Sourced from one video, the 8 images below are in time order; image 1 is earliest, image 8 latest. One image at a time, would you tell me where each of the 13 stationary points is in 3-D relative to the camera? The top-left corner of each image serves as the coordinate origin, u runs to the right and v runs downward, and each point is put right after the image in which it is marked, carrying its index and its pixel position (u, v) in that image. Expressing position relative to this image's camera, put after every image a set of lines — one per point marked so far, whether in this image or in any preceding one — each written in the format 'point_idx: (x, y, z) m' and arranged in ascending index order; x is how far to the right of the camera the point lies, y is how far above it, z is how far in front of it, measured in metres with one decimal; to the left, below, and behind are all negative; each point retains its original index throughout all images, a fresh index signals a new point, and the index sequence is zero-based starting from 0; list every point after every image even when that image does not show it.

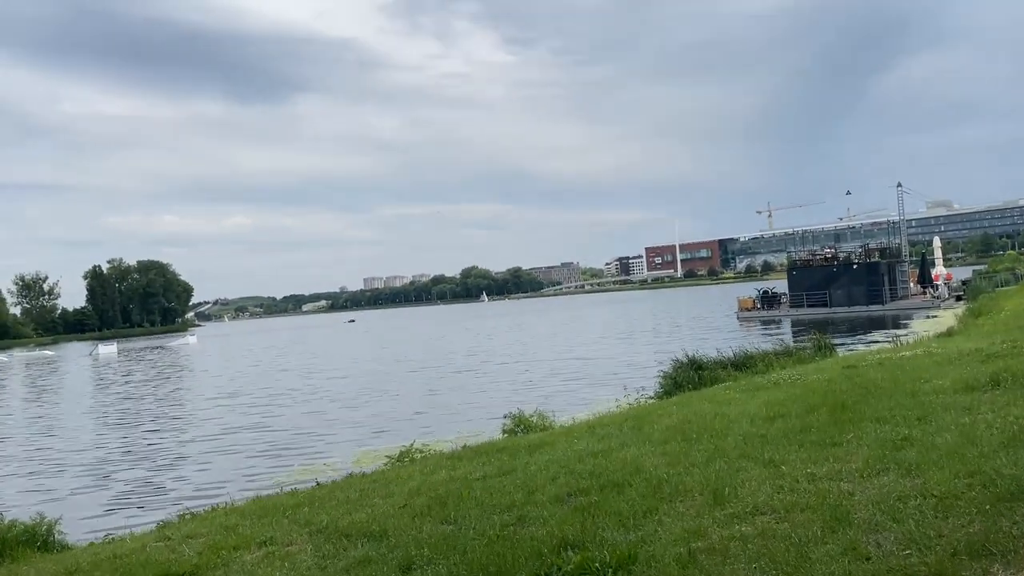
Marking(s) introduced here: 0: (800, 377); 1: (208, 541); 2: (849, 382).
0: (+6.1, -1.9, +18.5) m
1: (-3.5, -2.9, +9.9) m
2: (+6.3, -1.8, +16.1) m
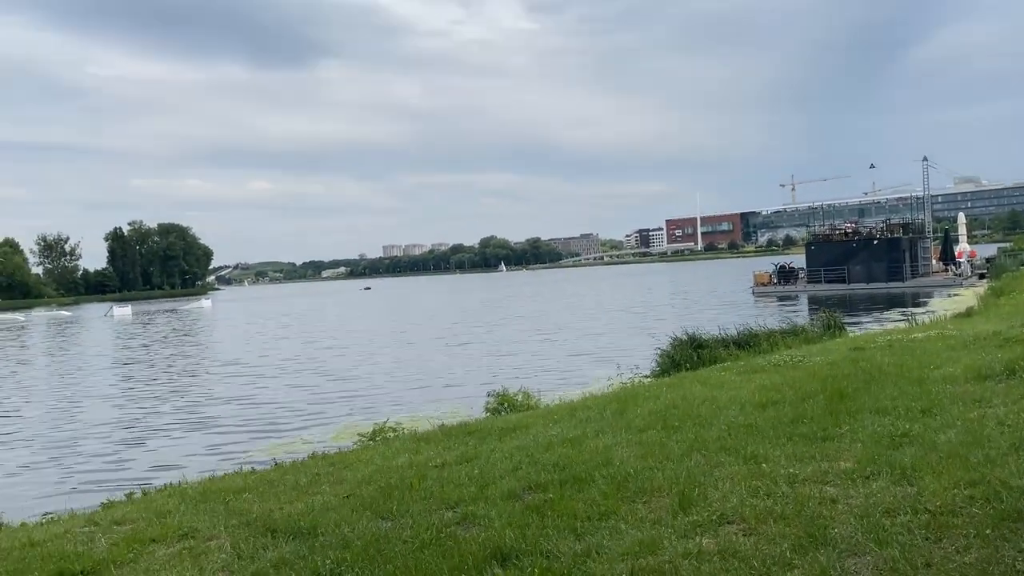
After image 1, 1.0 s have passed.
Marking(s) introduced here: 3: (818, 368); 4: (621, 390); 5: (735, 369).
0: (+5.8, -1.4, +17.4) m
1: (-4.0, -2.5, +9.1) m
2: (+5.9, -1.4, +15.0) m
3: (+5.4, -1.4, +15.4) m
4: (+2.1, -1.9, +16.7) m
5: (+4.4, -1.6, +17.3) m
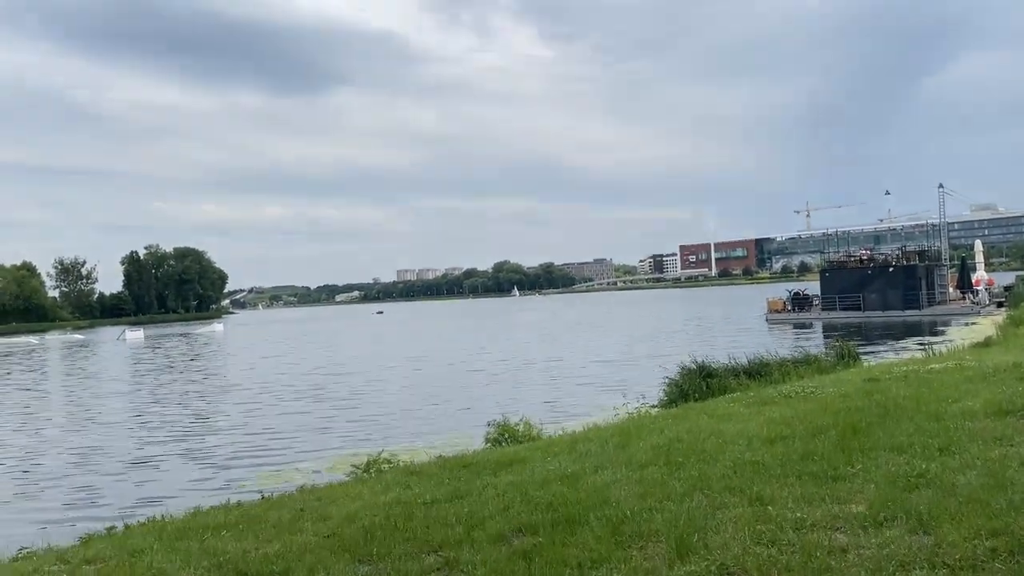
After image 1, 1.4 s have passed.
0: (+5.8, -2.0, +16.8) m
1: (-4.1, -2.8, +8.6) m
2: (+5.9, -1.8, +14.4) m
3: (+5.4, -1.9, +14.8) m
4: (+2.1, -2.5, +16.2) m
5: (+4.5, -2.1, +16.7) m
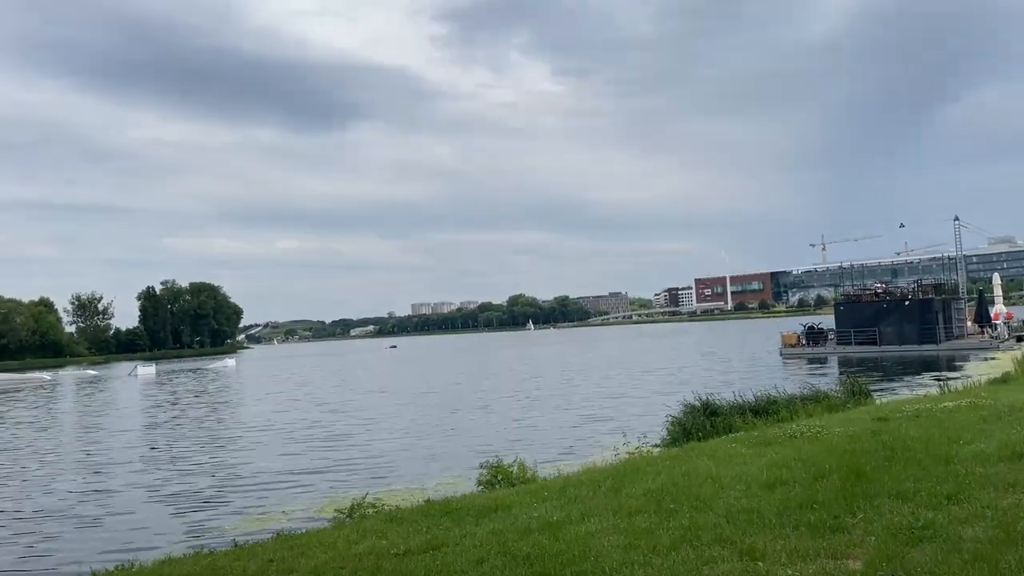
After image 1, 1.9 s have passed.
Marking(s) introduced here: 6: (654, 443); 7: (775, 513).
0: (+5.7, -2.6, +16.1) m
1: (-4.4, -3.2, +8.1) m
2: (+5.7, -2.4, +13.7) m
3: (+5.3, -2.5, +14.1) m
4: (+2.0, -3.1, +15.5) m
5: (+4.3, -2.8, +16.0) m
6: (+3.2, -3.5, +19.4) m
7: (+2.8, -2.4, +9.4) m
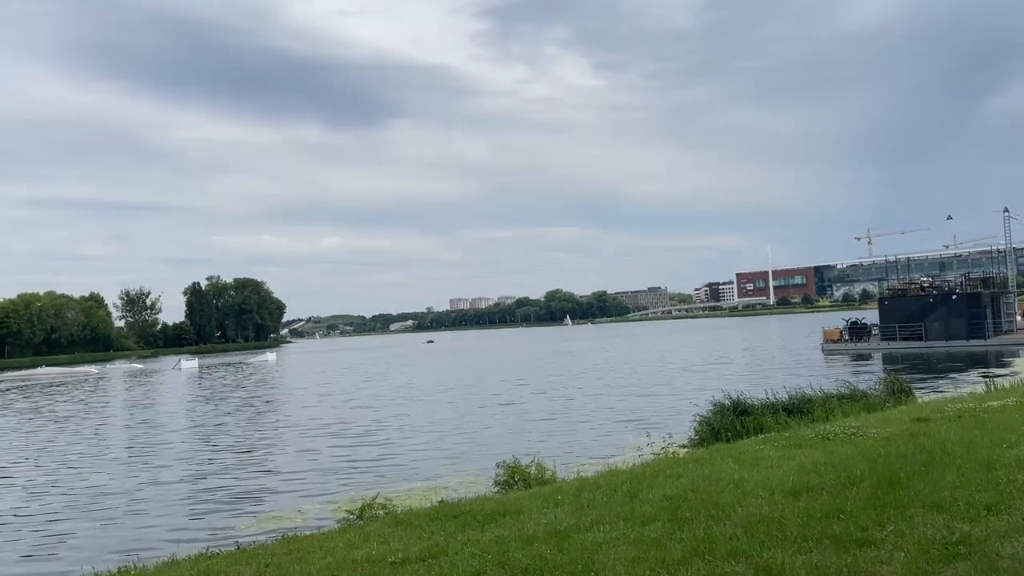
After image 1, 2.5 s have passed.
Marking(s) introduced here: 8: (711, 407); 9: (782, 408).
0: (+6.1, -2.5, +15.3) m
1: (-4.4, -3.1, +7.7) m
2: (+6.0, -2.3, +12.9) m
3: (+5.5, -2.4, +13.3) m
4: (+2.3, -3.0, +14.9) m
5: (+4.7, -2.7, +15.3) m
6: (+3.7, -3.3, +18.7) m
7: (+2.8, -2.4, +8.7) m
8: (+4.6, -2.7, +20.0) m
9: (+6.2, -2.8, +19.9) m
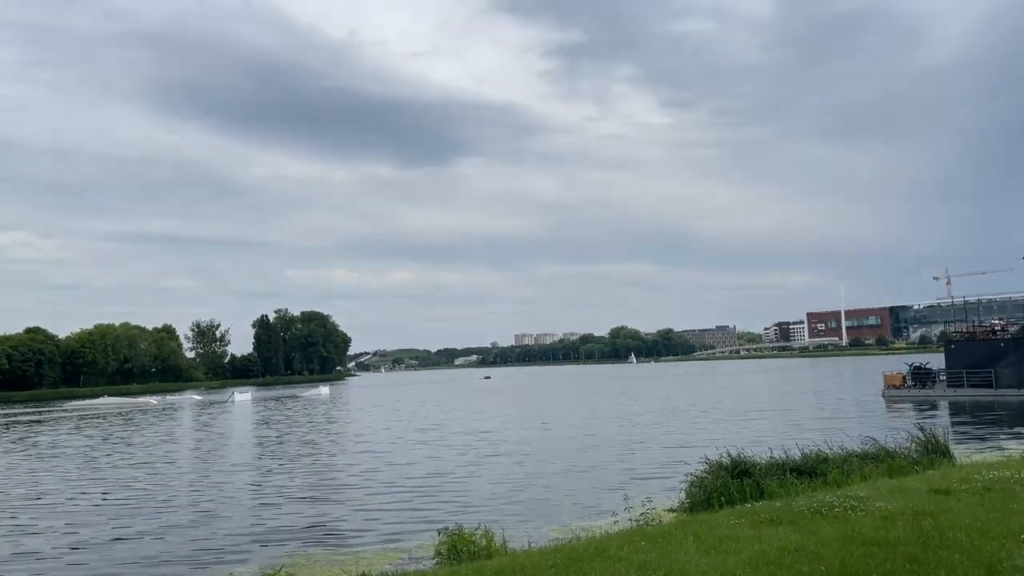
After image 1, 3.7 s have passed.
0: (+5.1, -3.2, +12.9) m
1: (-5.9, -3.4, +6.1) m
2: (+4.9, -2.9, +10.6) m
3: (+4.5, -3.0, +11.0) m
4: (+1.4, -3.6, +12.8) m
5: (+3.8, -3.4, +13.0) m
6: (+3.0, -4.1, +16.5) m
7: (+1.5, -2.7, +6.6) m
8: (+4.1, -3.6, +17.7) m
9: (+5.6, -3.6, +17.5) m
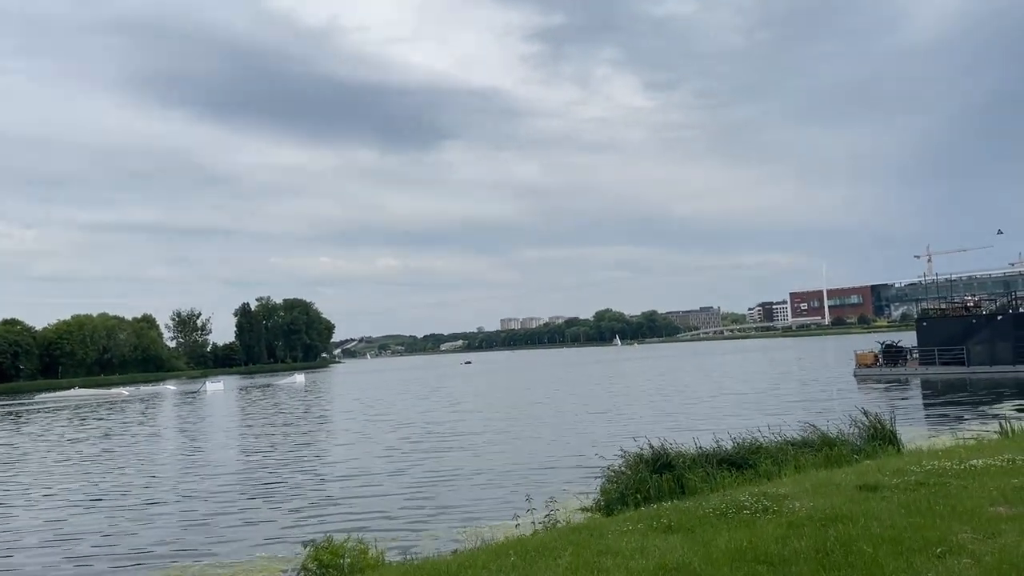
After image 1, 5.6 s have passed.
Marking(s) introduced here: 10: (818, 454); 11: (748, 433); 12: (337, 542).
0: (+3.4, -2.8, +11.4) m
1: (-7.5, -3.3, +4.5) m
2: (+3.2, -2.6, +9.1) m
3: (+2.8, -2.7, +9.5) m
4: (-0.3, -3.3, +11.2) m
5: (+2.0, -3.0, +11.5) m
6: (+1.2, -3.7, +14.9) m
7: (-0.2, -2.5, +5.0) m
8: (+2.3, -3.2, +16.2) m
9: (+3.8, -3.2, +16.0) m
10: (+5.8, -3.2, +16.6) m
11: (+5.0, -3.1, +18.5) m
12: (-2.4, -3.6, +12.5) m
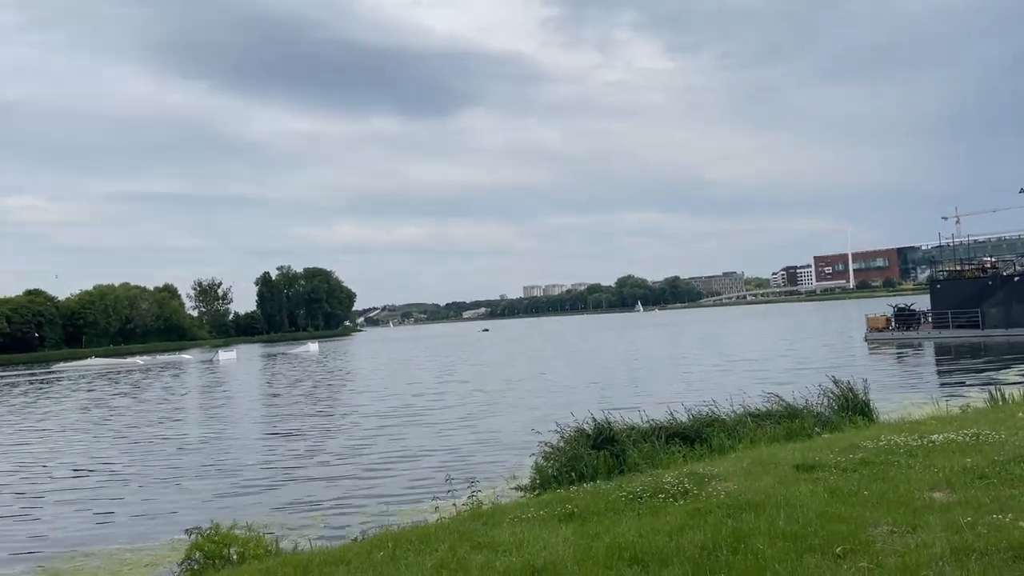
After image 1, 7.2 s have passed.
0: (+2.2, -2.3, +10.3) m
1: (-8.9, -3.2, +3.6) m
2: (+1.9, -2.2, +7.9) m
3: (+1.5, -2.3, +8.4) m
4: (-1.6, -2.9, +10.2) m
5: (+0.8, -2.5, +10.4) m
6: (+0.1, -3.1, +13.9) m
7: (-1.6, -2.3, +4.0) m
8: (+1.1, -2.5, +15.1) m
9: (+2.7, -2.5, +14.9) m
10: (+4.7, -2.4, +15.4) m
11: (+4.0, -2.4, +17.3) m
12: (-3.6, -3.2, +11.5) m
